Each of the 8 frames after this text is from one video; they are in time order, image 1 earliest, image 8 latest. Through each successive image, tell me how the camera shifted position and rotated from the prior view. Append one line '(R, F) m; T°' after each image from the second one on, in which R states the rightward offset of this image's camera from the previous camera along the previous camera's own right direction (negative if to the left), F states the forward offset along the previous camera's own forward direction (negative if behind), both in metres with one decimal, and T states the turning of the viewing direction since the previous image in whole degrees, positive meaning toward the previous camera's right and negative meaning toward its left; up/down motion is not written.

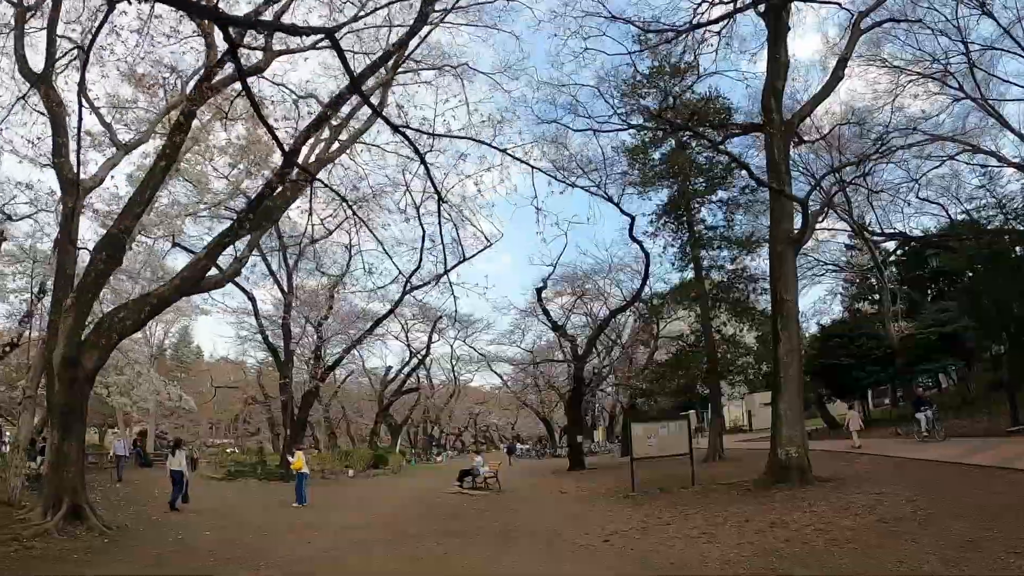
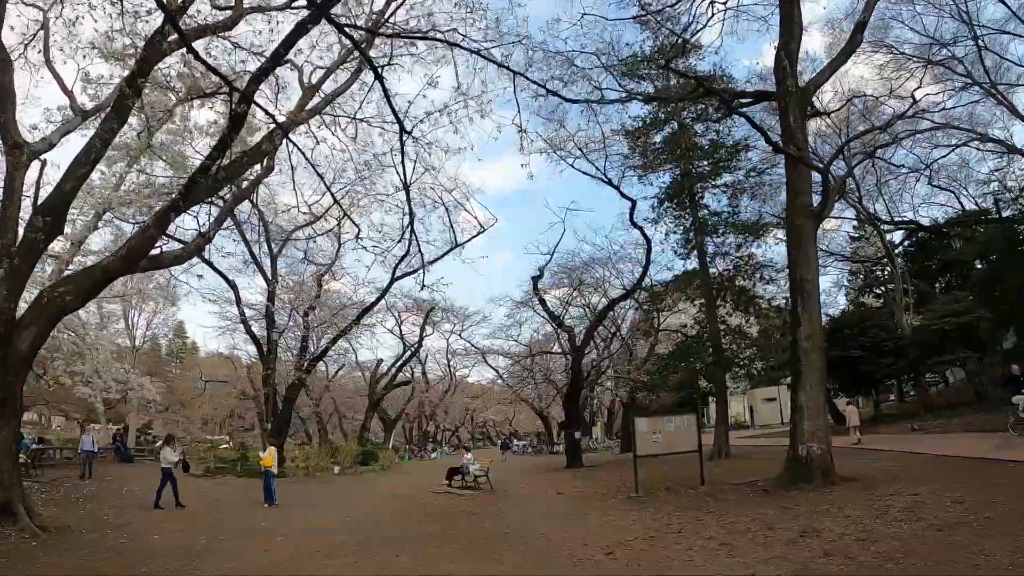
(+0.1, +1.1) m; 0°
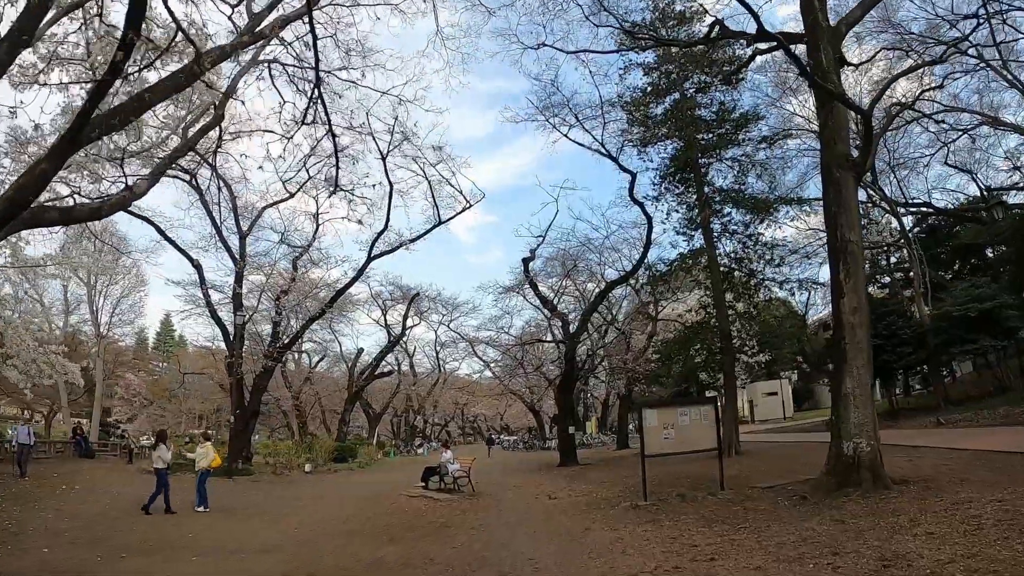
(+0.1, +1.8) m; +1°
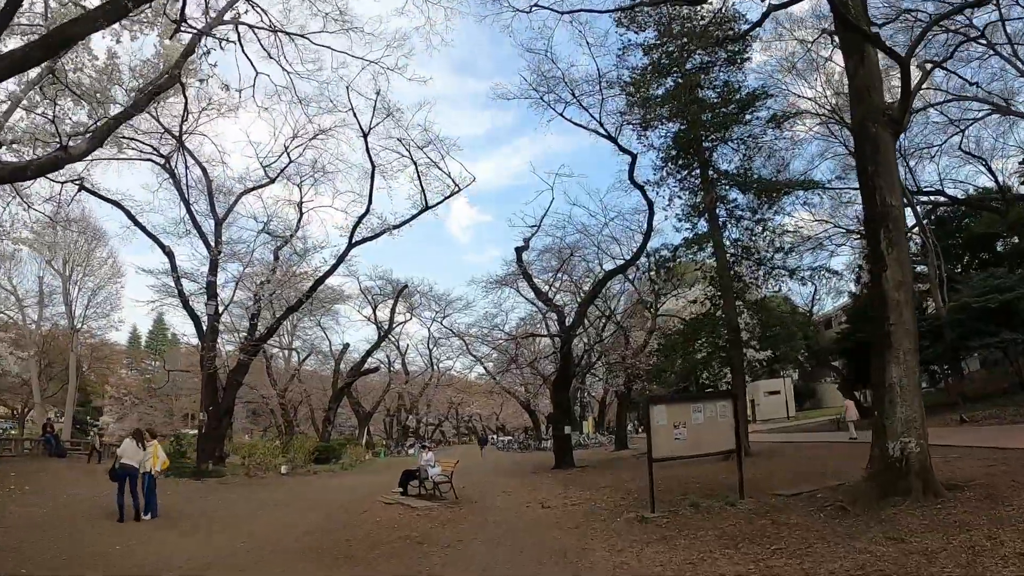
(+0.1, +1.2) m; 0°
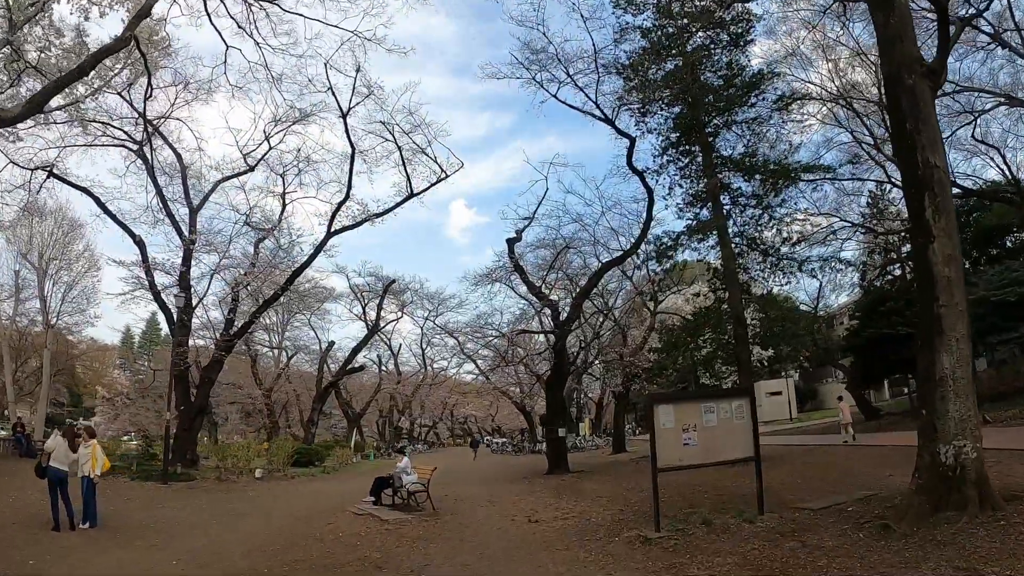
(+0.2, +1.1) m; 0°
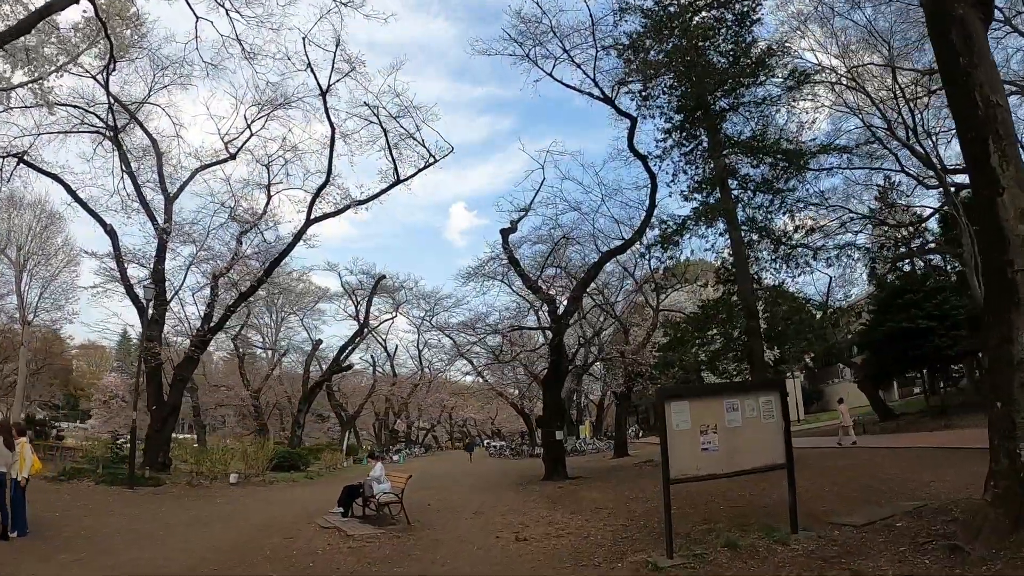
(+0.2, +1.1) m; 0°
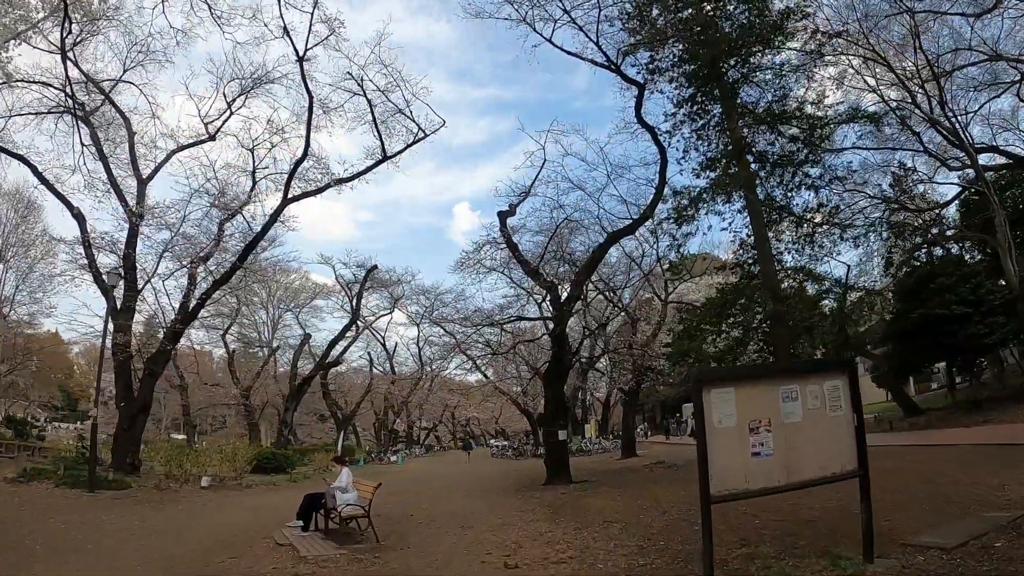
(+0.1, +1.3) m; 0°
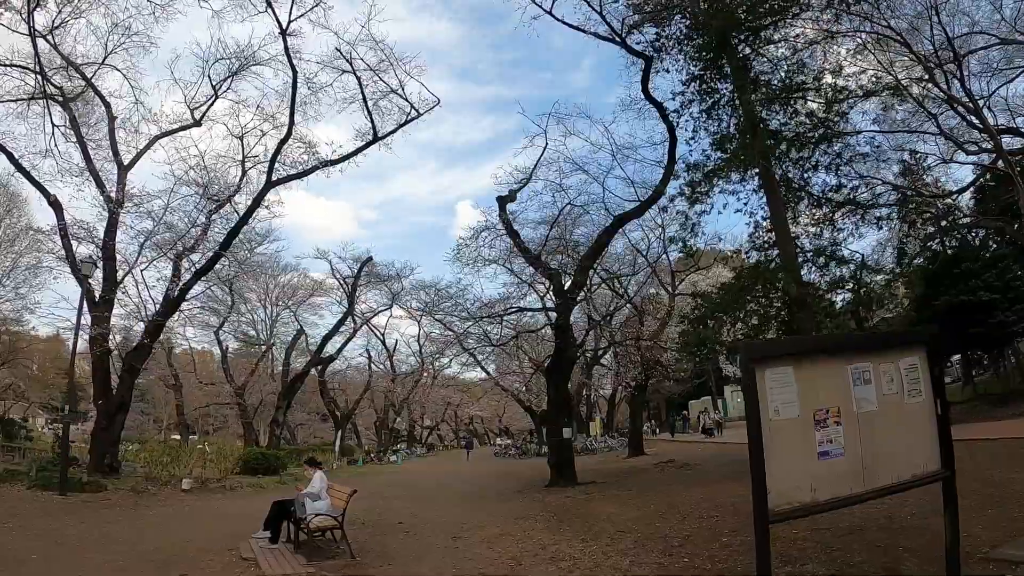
(+0.1, +0.9) m; 0°
